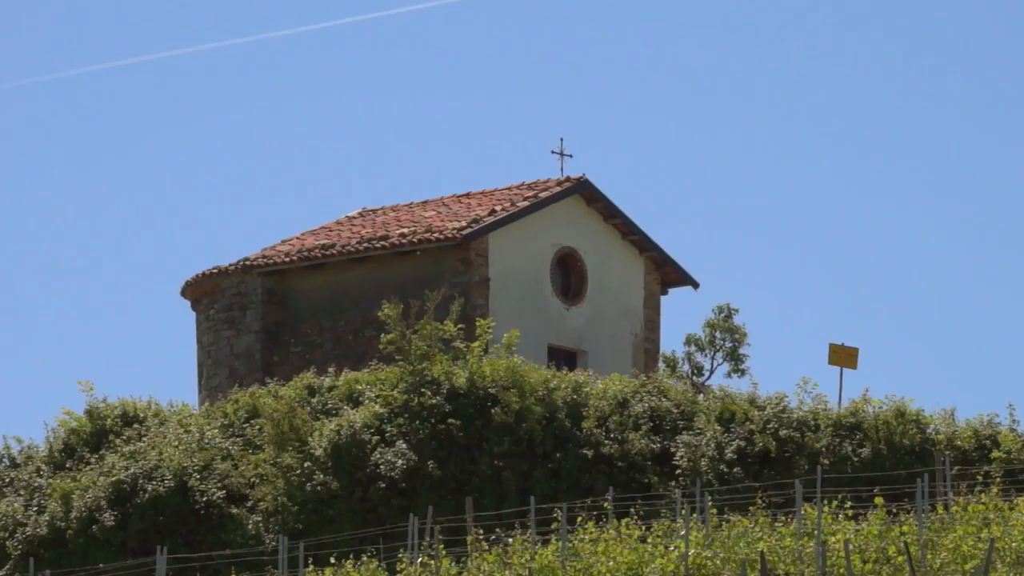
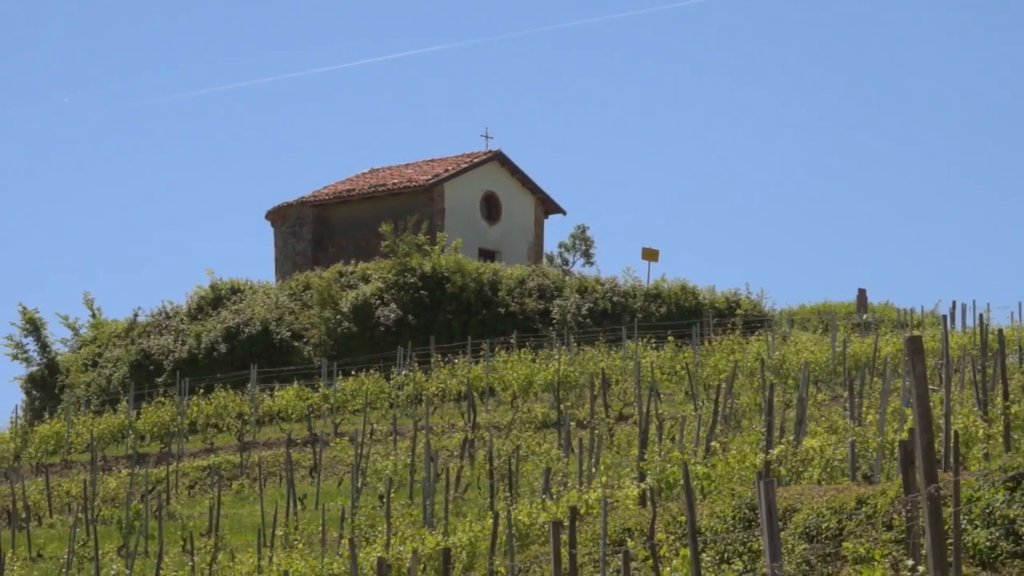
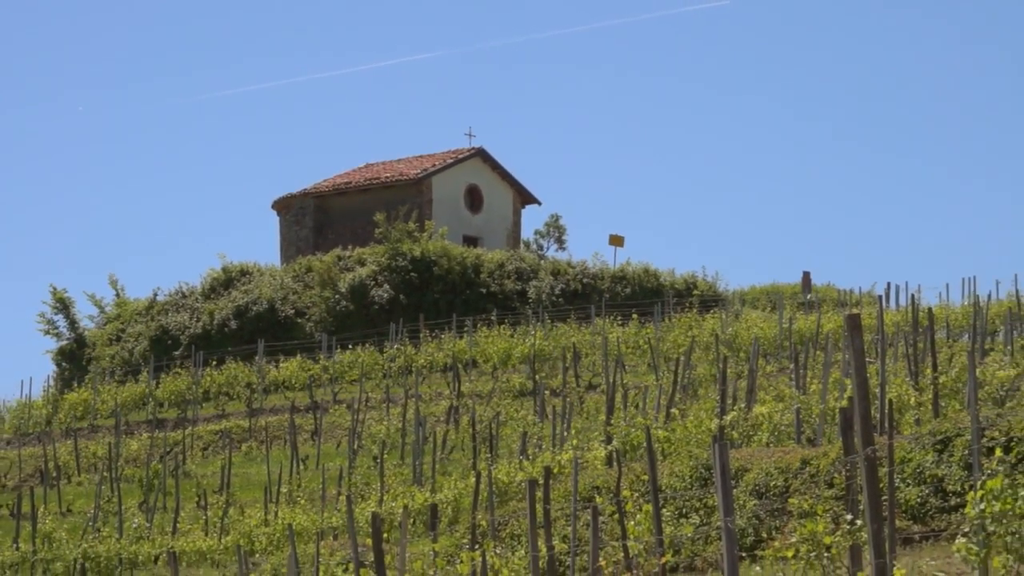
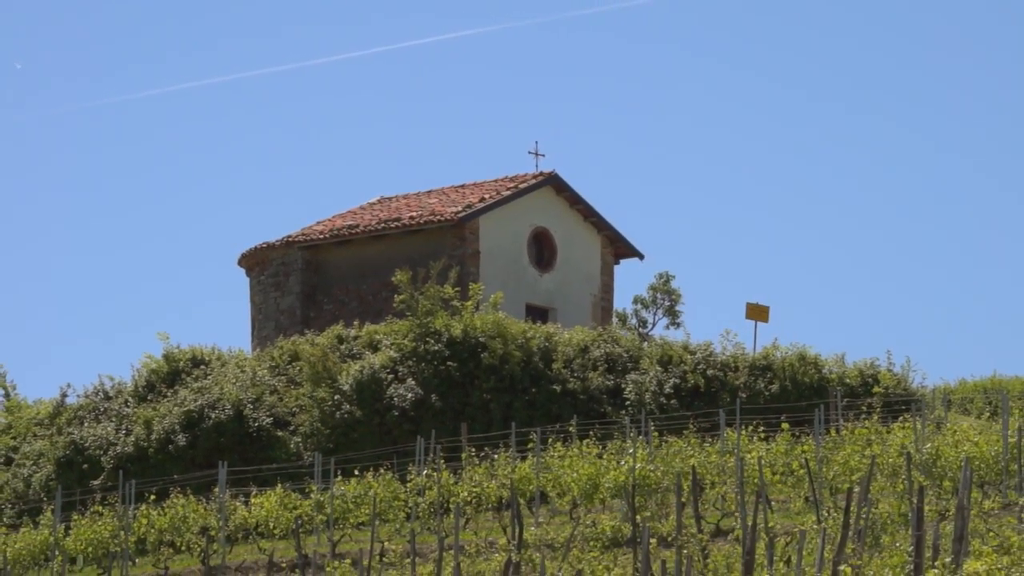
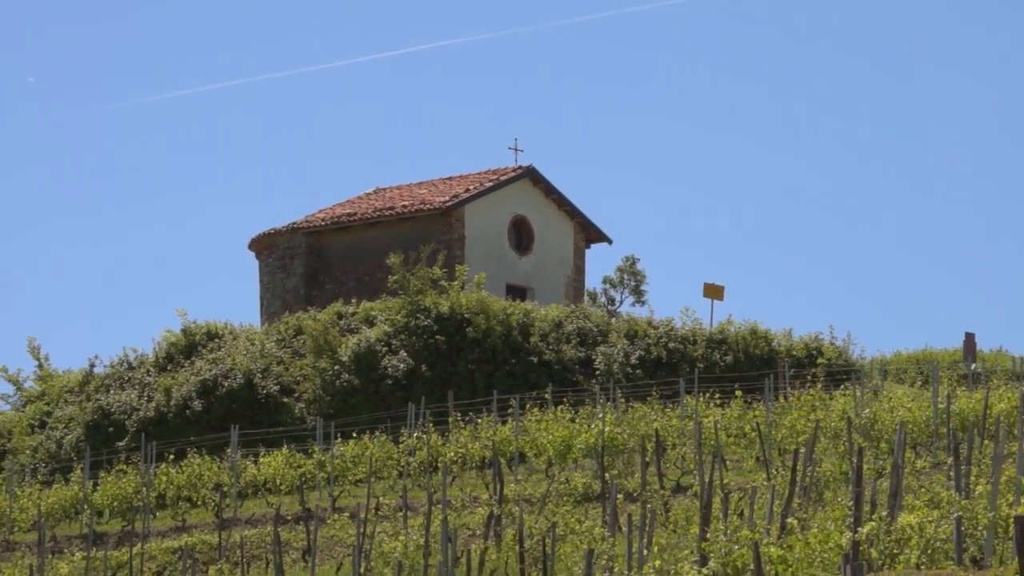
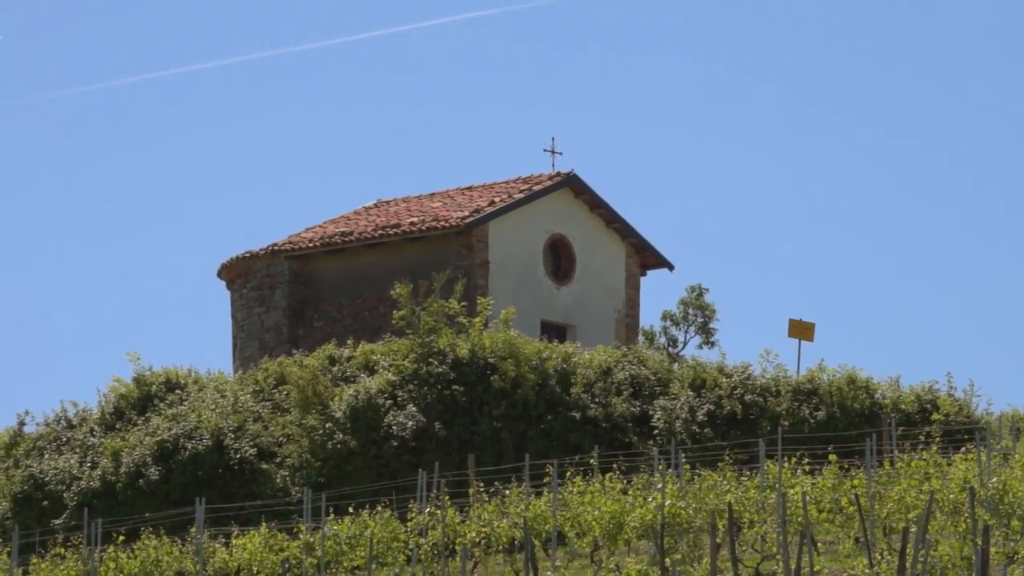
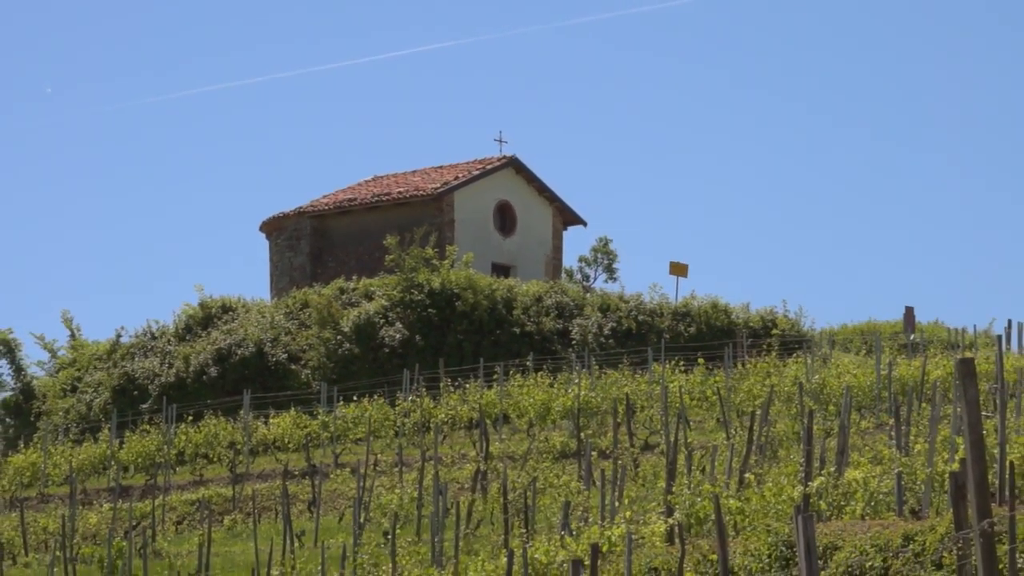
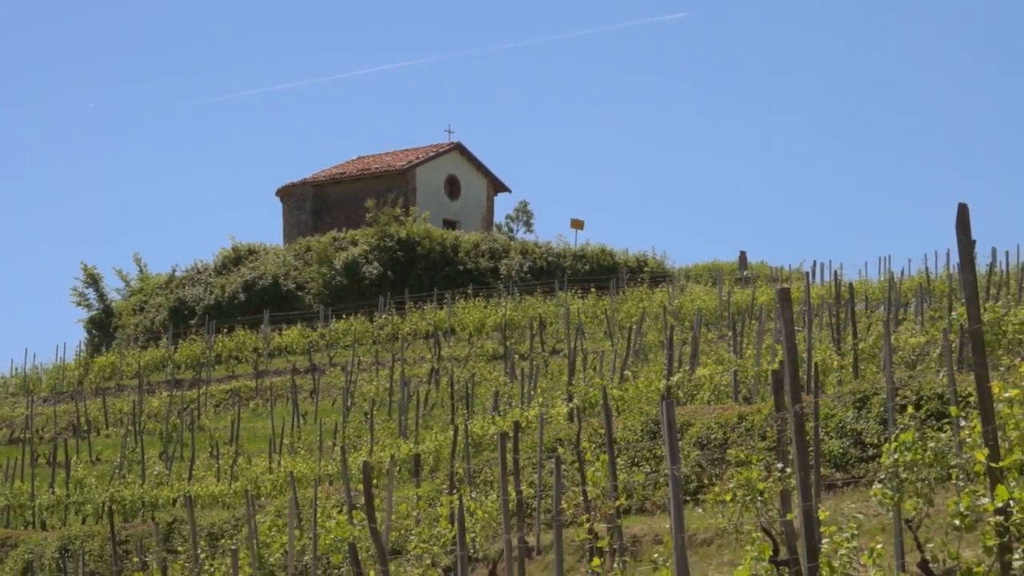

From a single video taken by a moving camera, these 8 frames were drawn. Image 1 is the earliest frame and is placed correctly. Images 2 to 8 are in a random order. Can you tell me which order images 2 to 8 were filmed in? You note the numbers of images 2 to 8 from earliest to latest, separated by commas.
6, 4, 5, 7, 2, 3, 8
